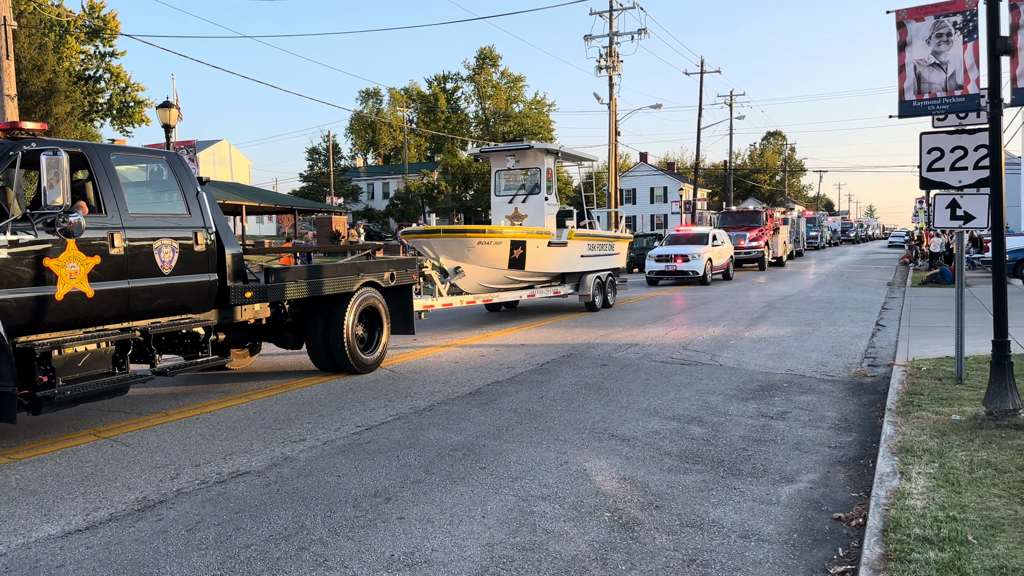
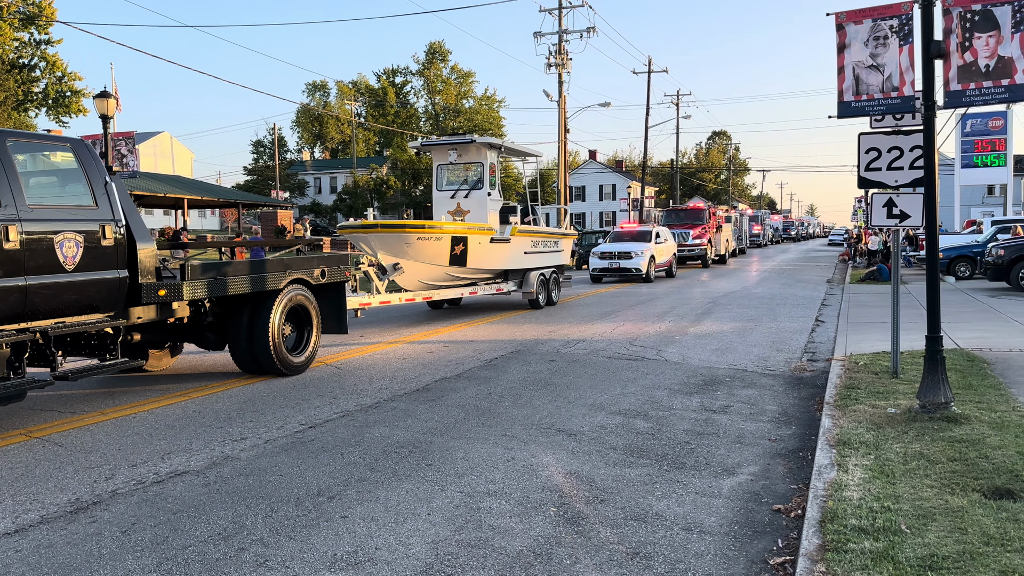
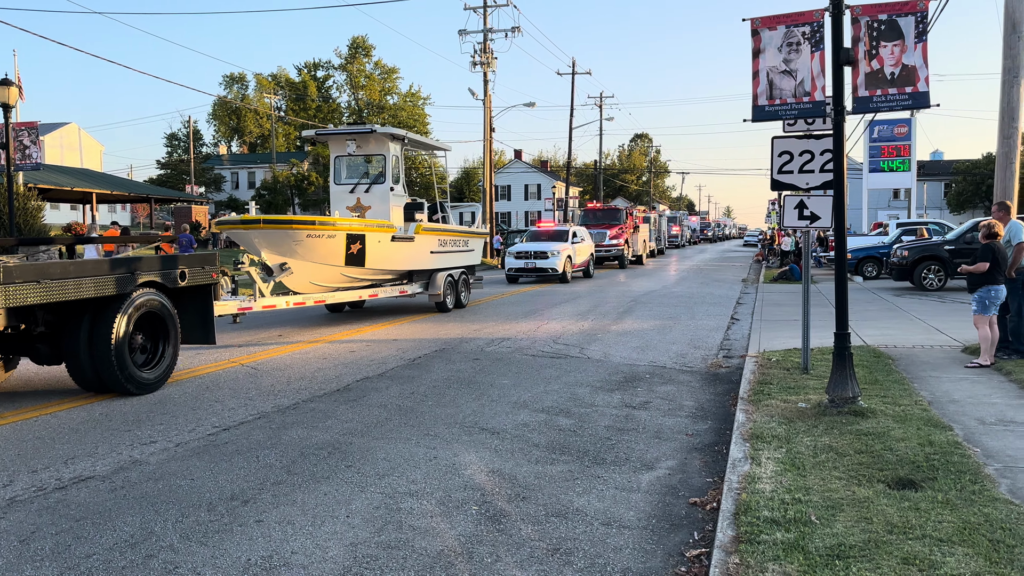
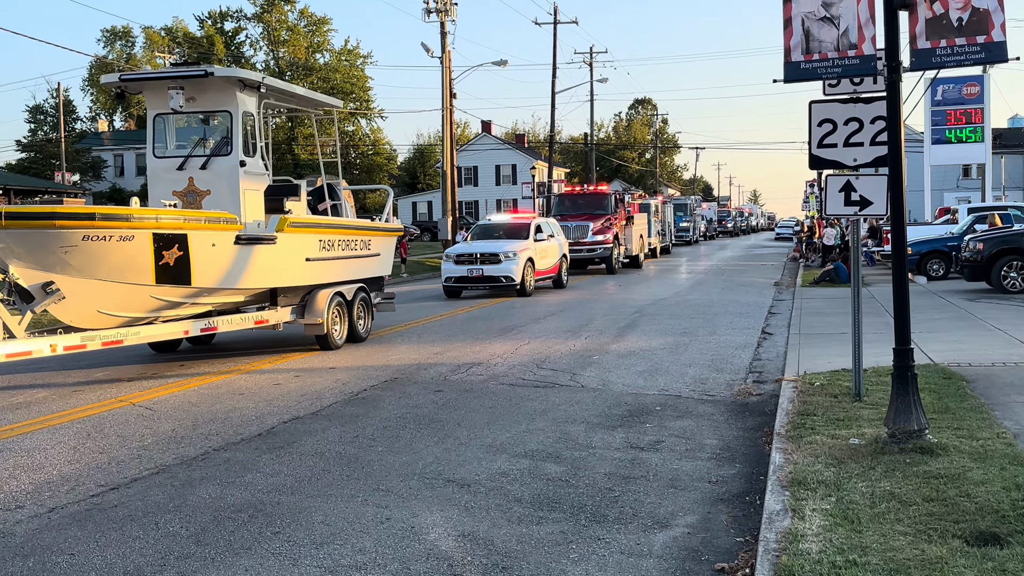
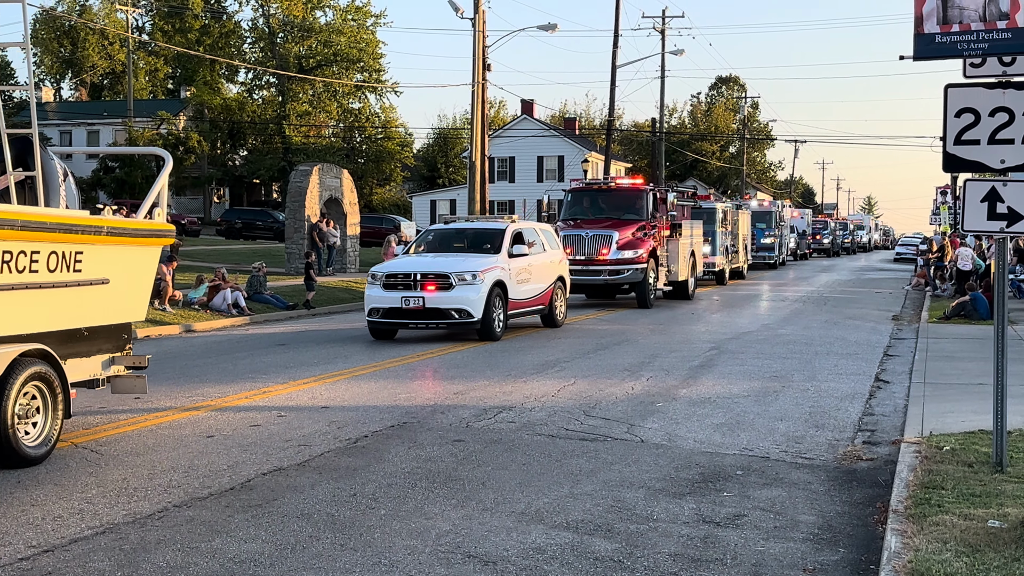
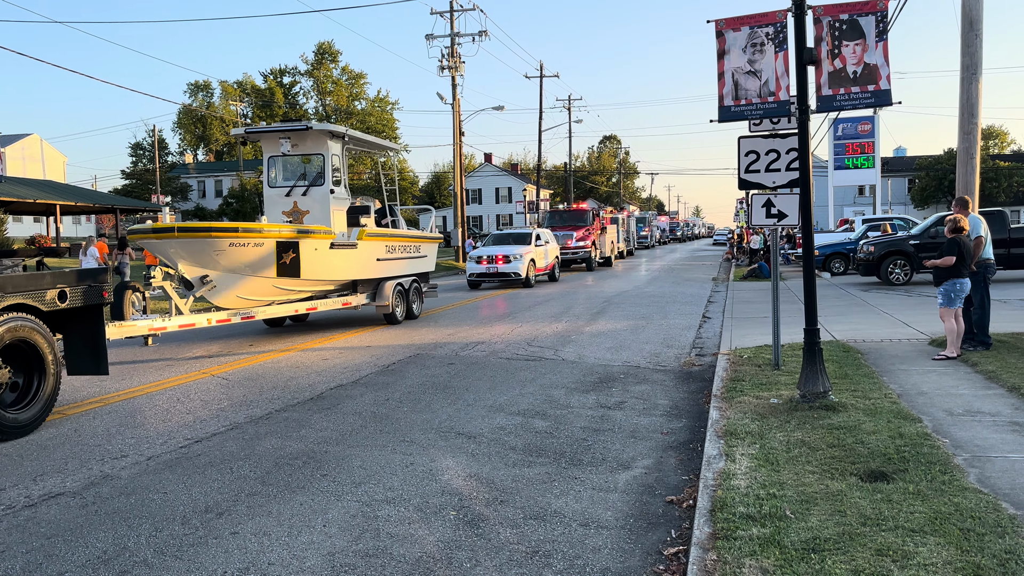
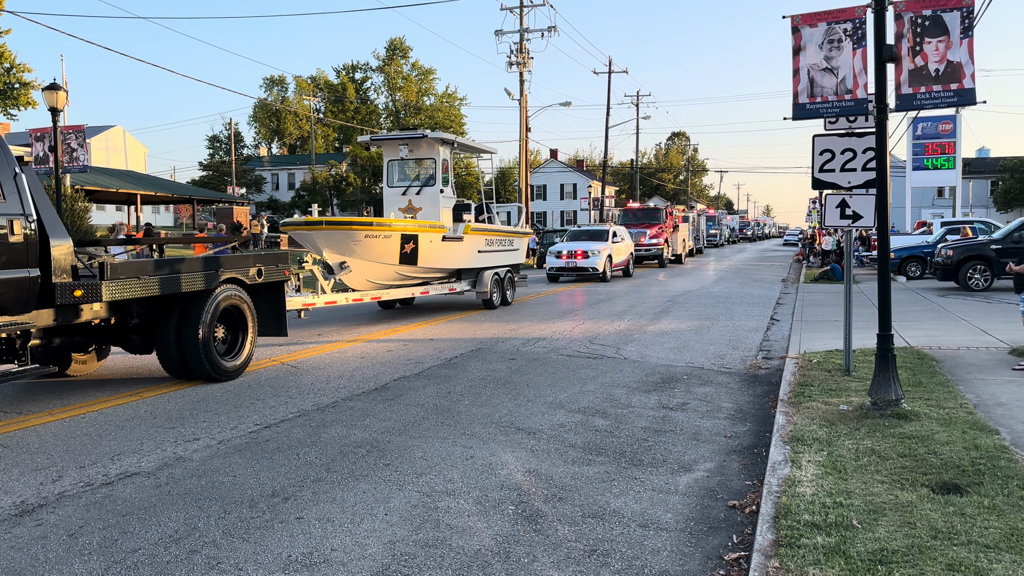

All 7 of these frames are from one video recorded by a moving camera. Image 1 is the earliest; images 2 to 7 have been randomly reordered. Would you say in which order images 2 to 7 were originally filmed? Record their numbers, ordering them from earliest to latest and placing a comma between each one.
2, 7, 3, 6, 4, 5
